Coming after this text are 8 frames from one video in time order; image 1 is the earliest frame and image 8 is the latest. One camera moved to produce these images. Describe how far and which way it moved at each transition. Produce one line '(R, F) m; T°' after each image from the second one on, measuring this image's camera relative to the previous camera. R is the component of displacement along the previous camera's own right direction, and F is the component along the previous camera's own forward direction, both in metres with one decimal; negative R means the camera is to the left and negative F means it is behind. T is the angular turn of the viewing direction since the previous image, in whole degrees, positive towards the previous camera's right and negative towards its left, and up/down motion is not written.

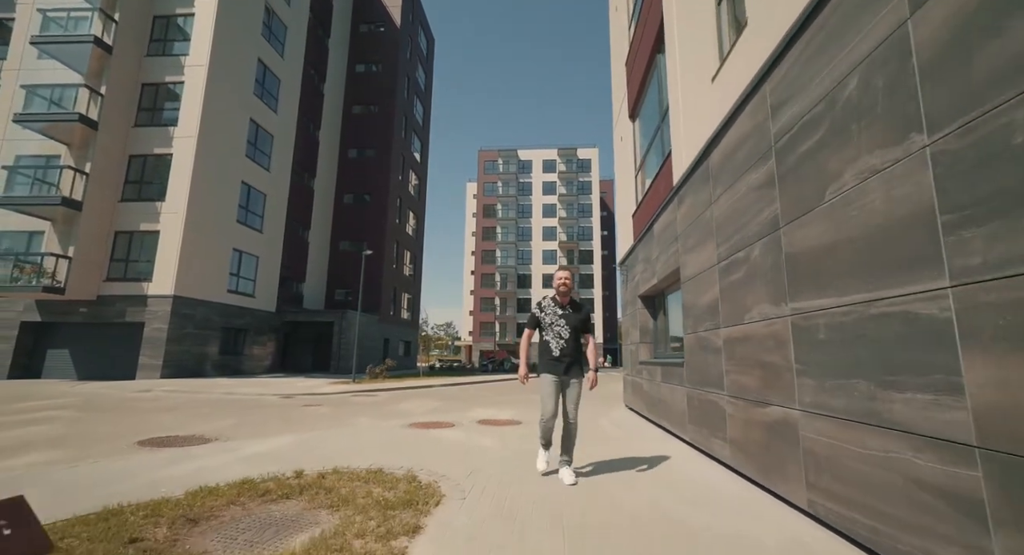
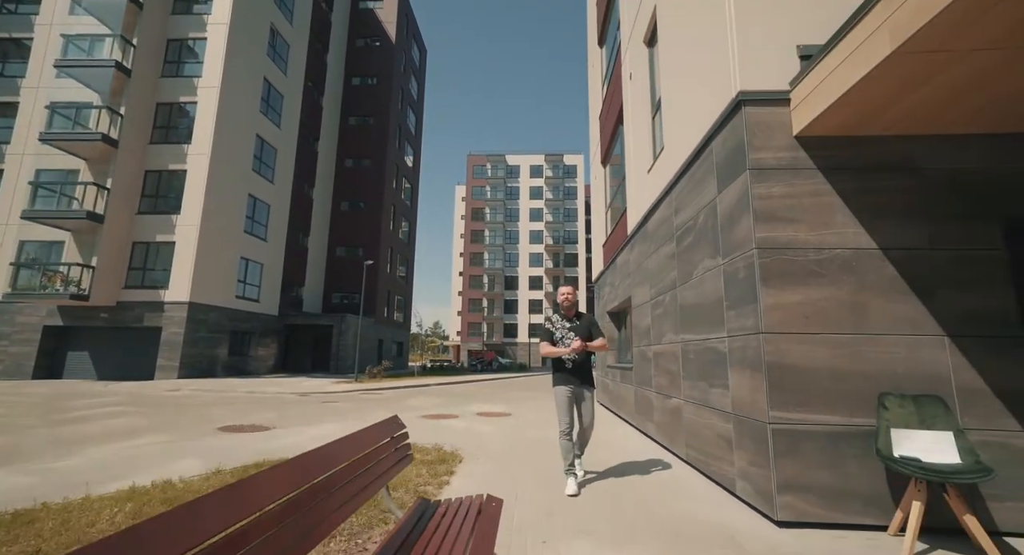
(-0.1, -2.0) m; +2°
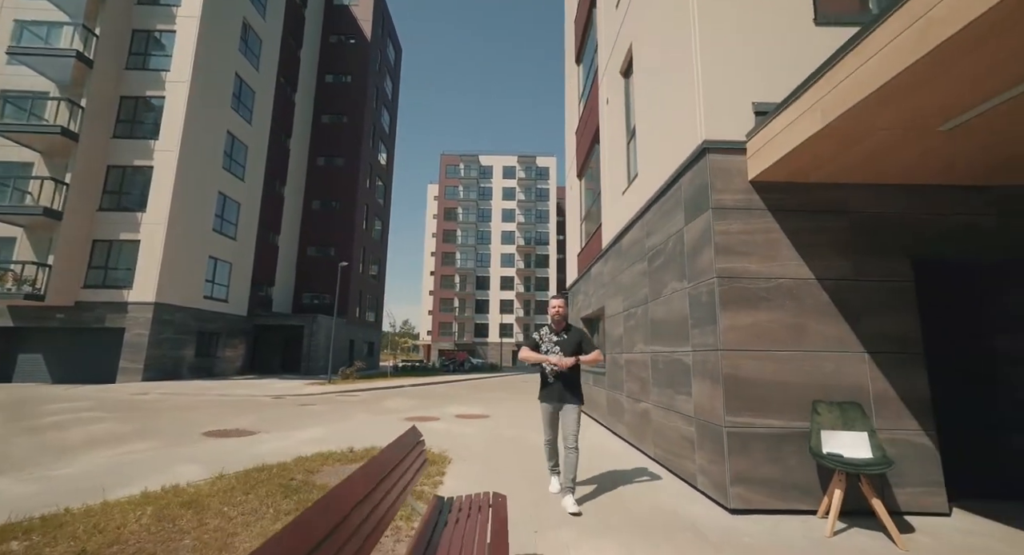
(-0.2, -0.5) m; +4°
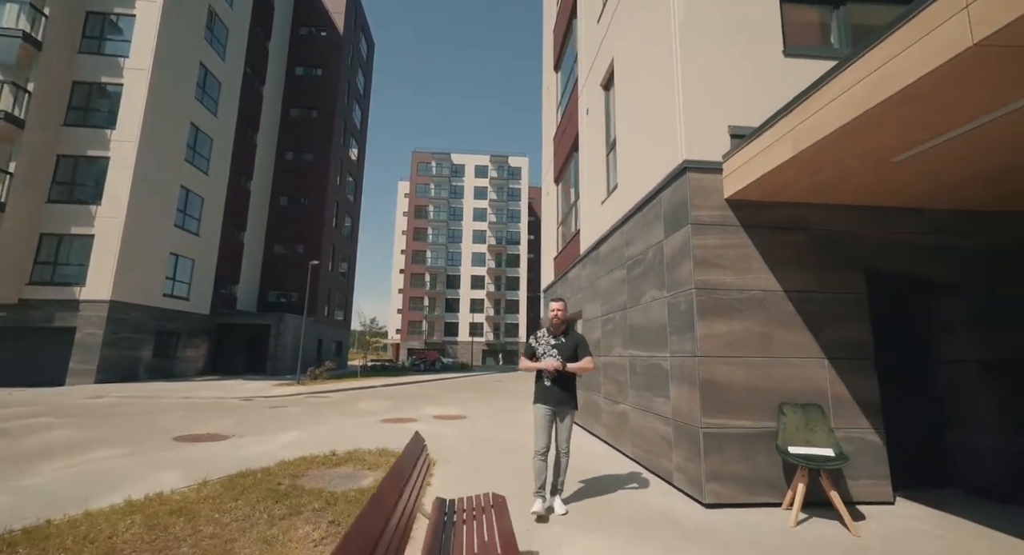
(-0.2, -0.2) m; +4°
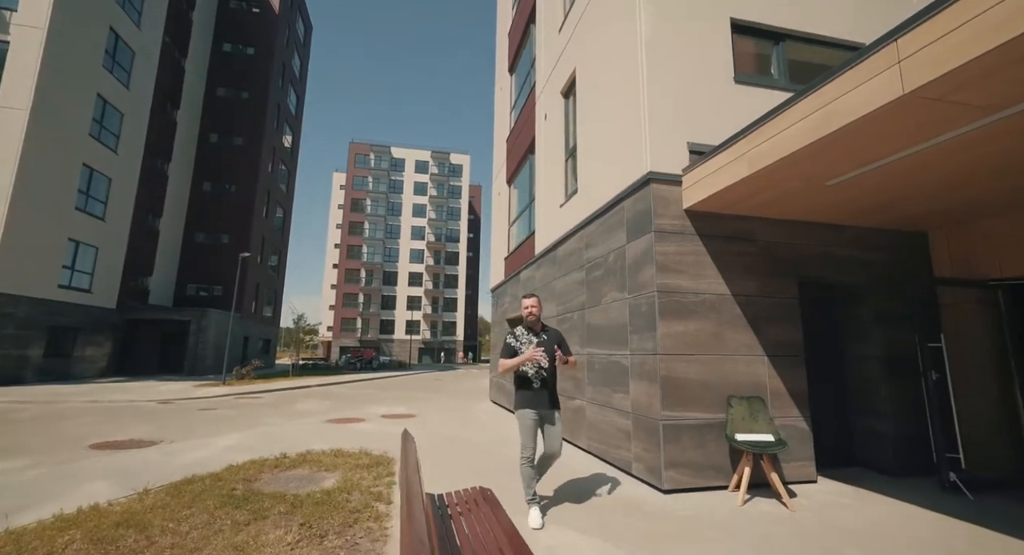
(-0.4, -0.1) m; +8°
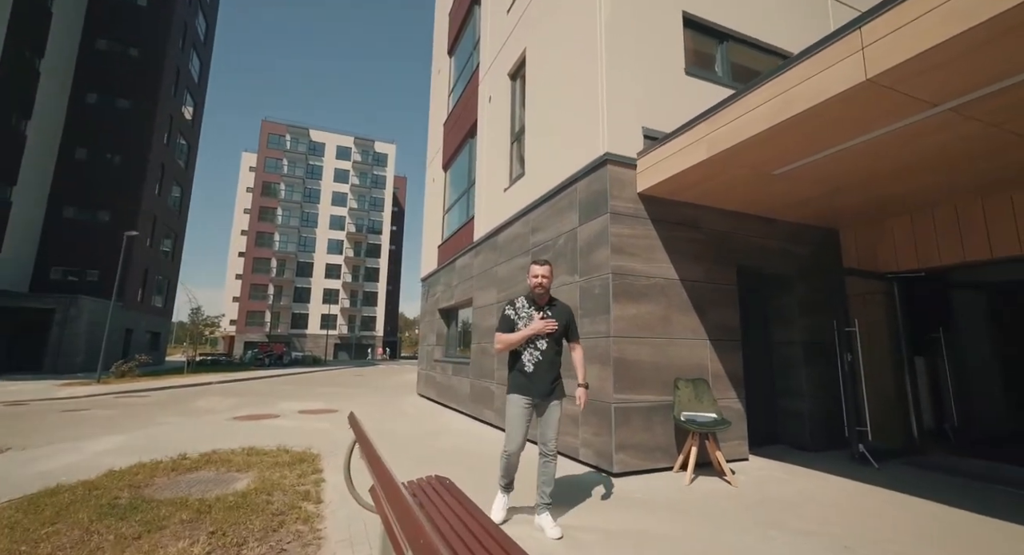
(-0.3, +0.3) m; +10°
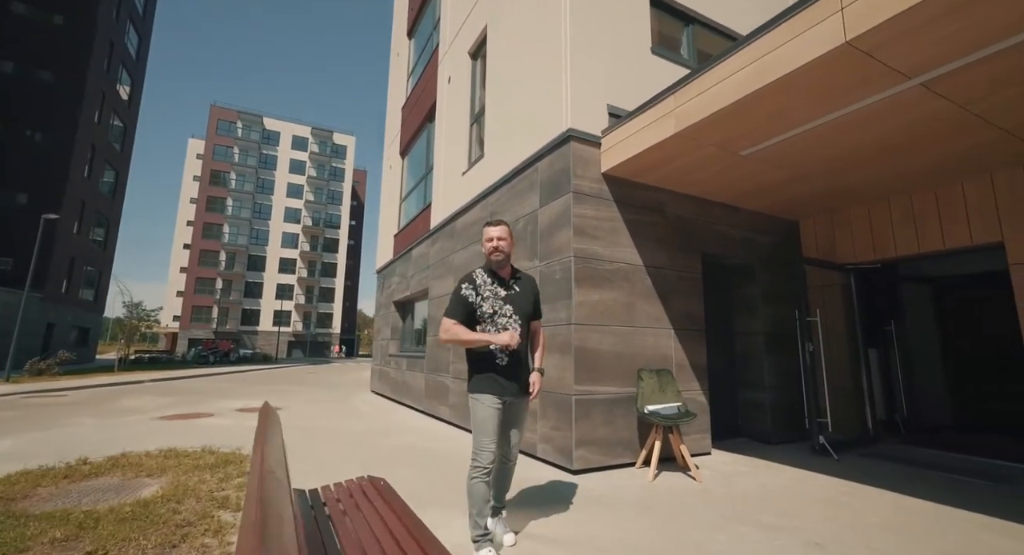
(+0.1, +0.4) m; +5°
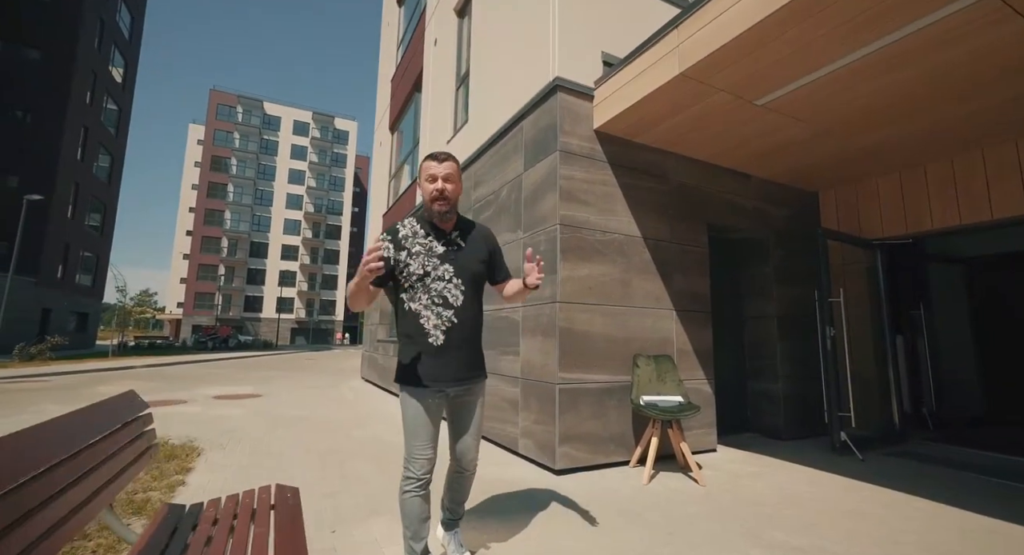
(+0.2, +0.6) m; -1°
